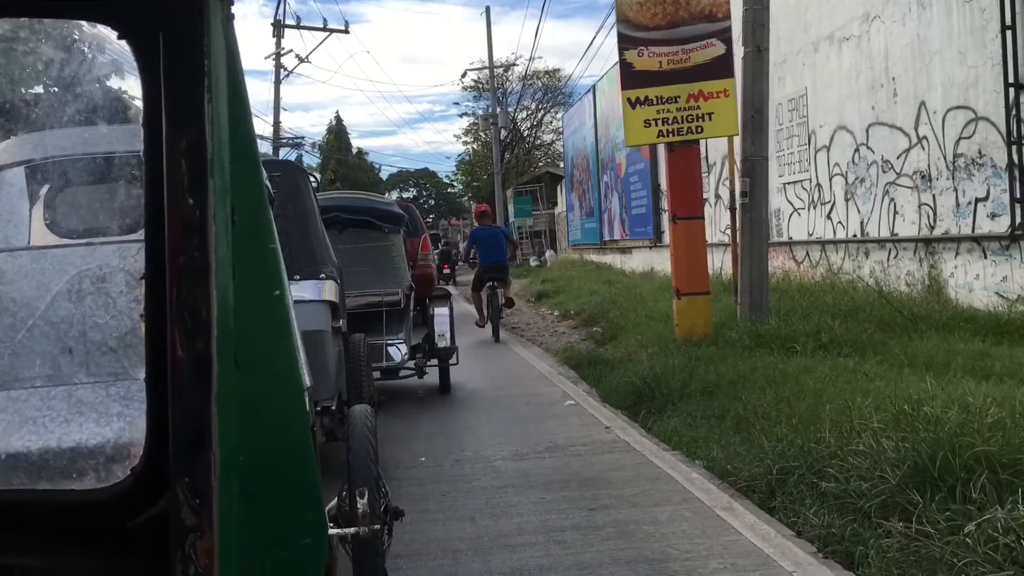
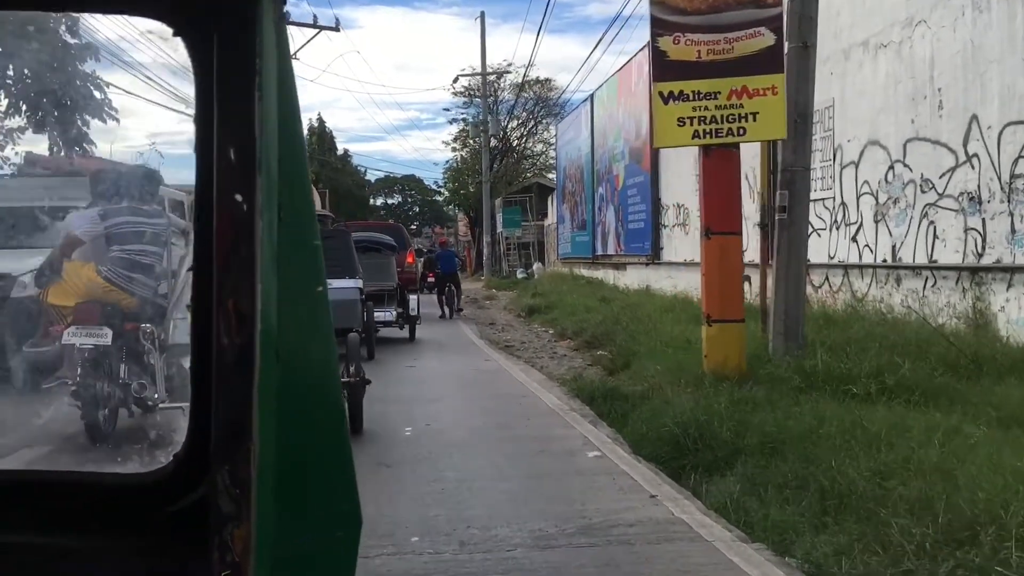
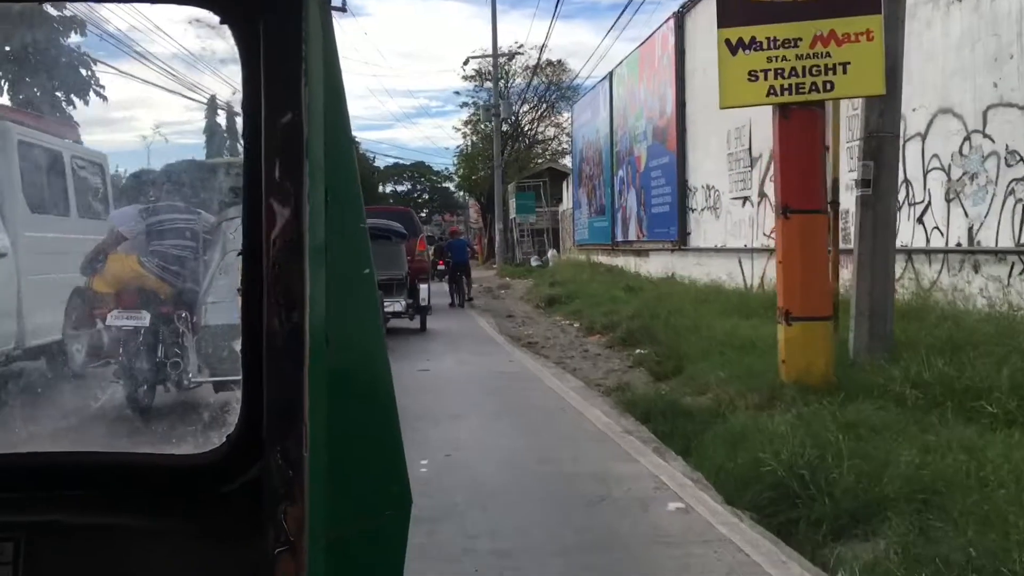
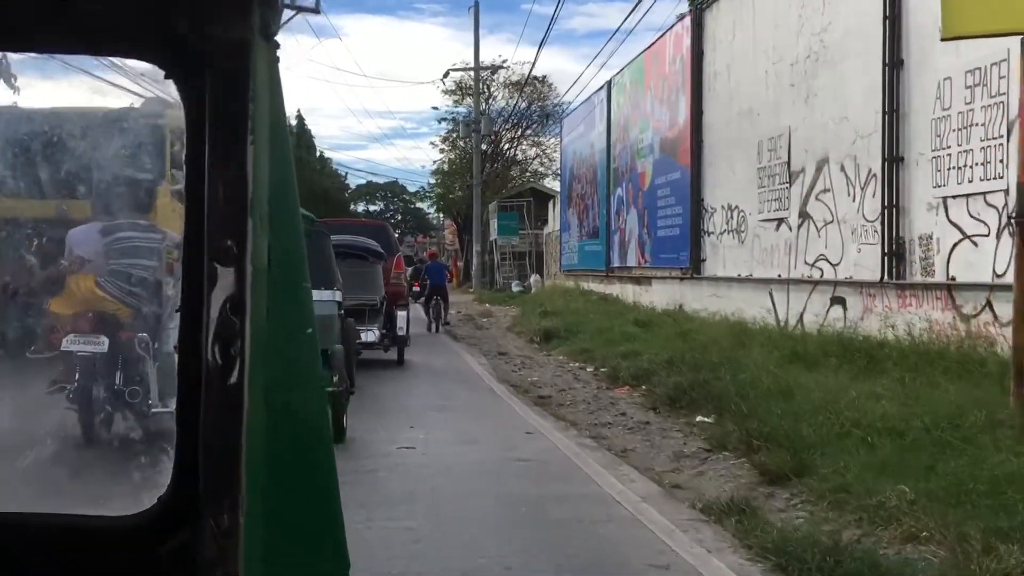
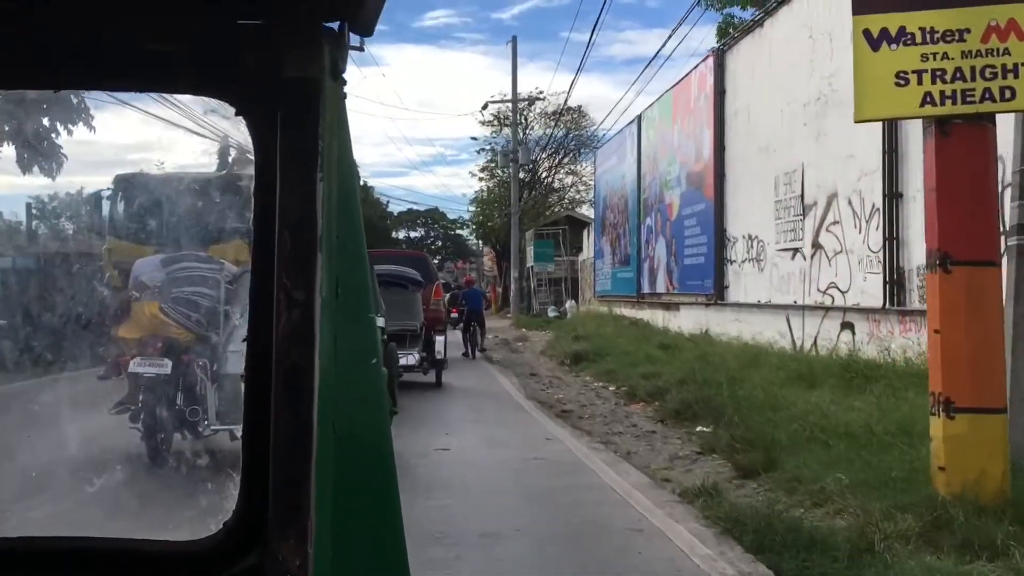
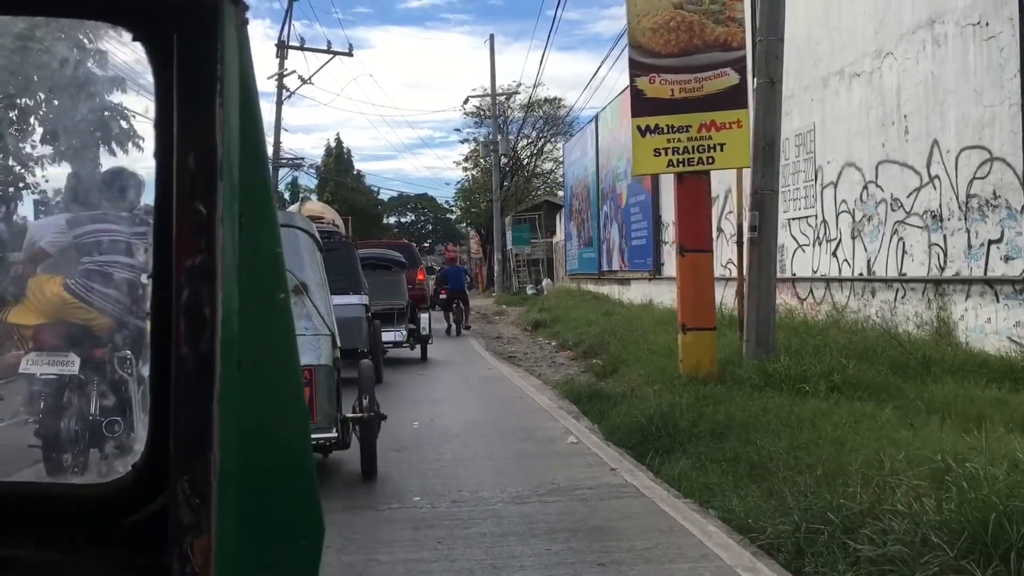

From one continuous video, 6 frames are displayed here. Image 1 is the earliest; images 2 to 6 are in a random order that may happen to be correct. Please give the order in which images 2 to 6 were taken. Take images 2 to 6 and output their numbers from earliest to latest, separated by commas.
6, 2, 3, 5, 4
